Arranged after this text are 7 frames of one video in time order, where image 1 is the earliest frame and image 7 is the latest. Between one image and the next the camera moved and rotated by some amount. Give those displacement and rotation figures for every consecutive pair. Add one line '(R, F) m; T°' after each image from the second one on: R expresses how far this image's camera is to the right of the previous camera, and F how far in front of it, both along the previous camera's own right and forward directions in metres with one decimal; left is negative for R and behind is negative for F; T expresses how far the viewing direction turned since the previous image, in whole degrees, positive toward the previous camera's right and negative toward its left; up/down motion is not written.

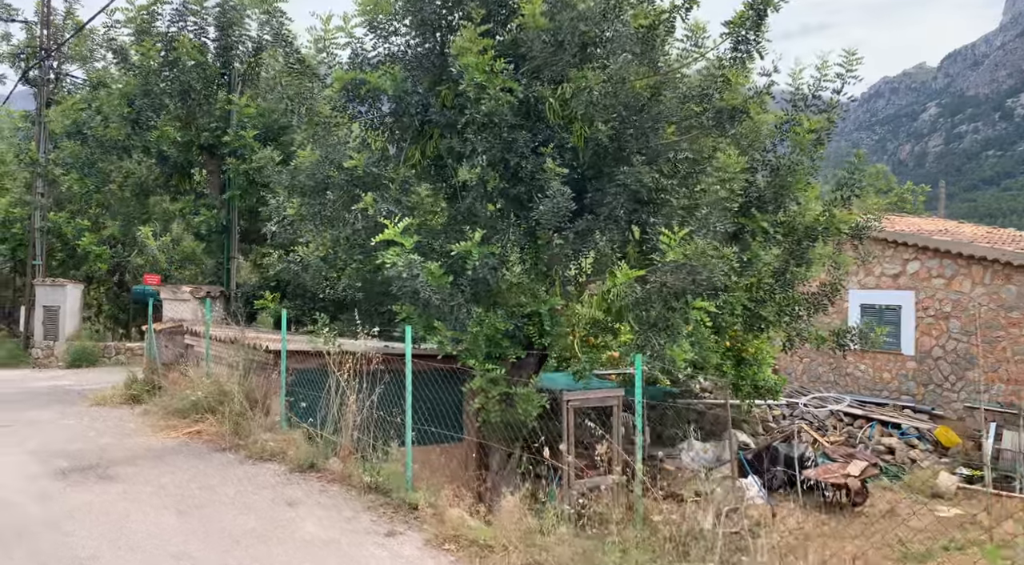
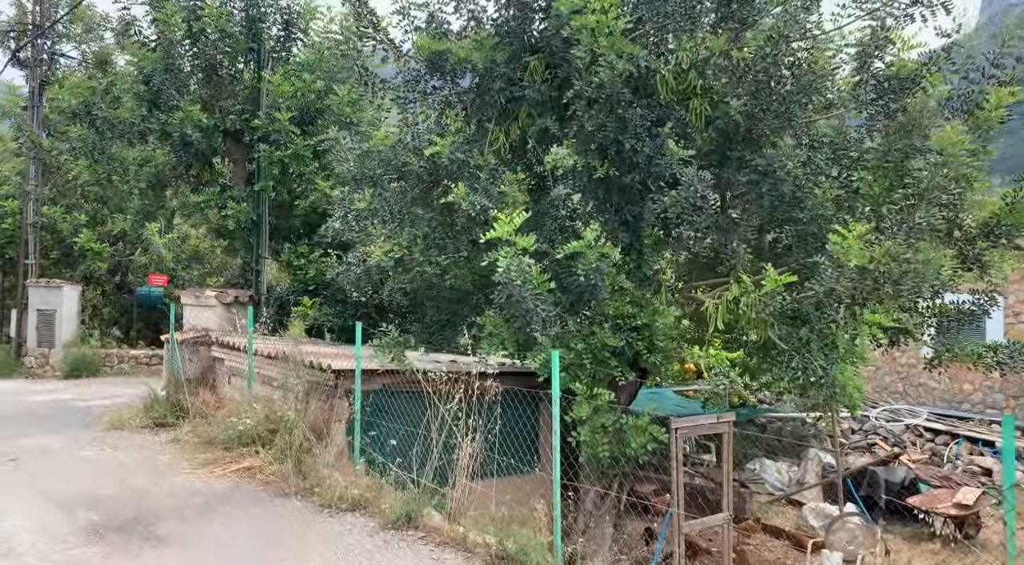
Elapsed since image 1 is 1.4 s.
(-1.1, +1.2) m; +1°
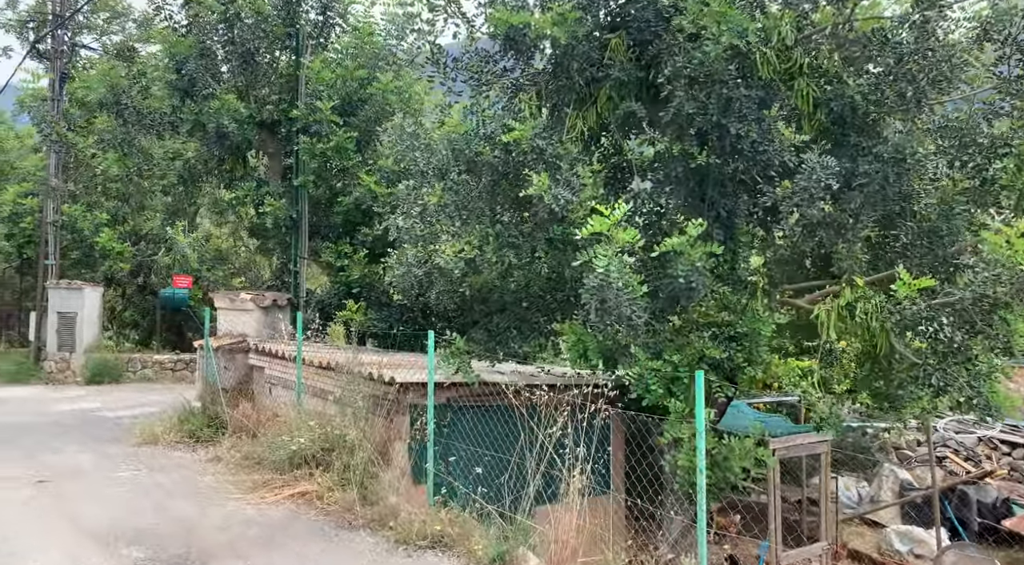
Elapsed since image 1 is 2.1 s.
(-0.6, +0.7) m; -1°
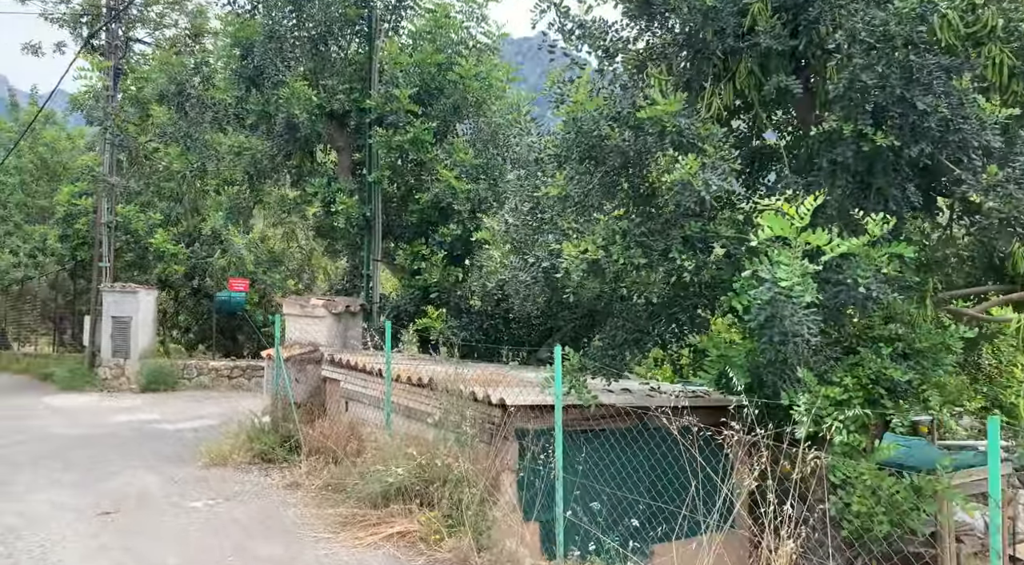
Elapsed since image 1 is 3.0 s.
(-0.6, +0.8) m; -3°
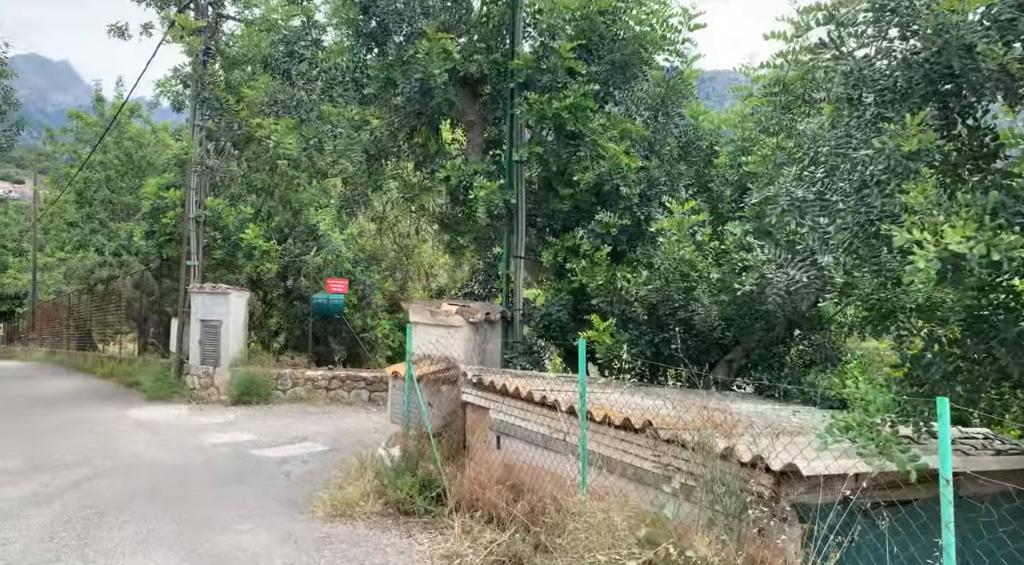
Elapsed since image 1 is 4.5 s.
(-1.0, +1.6) m; -5°
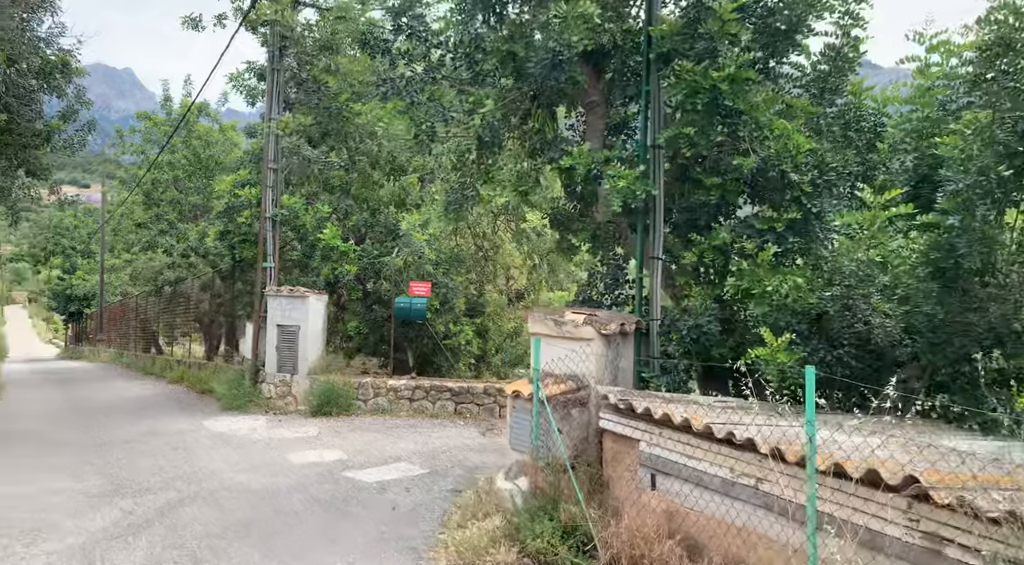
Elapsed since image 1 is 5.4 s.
(-0.7, +0.9) m; -4°
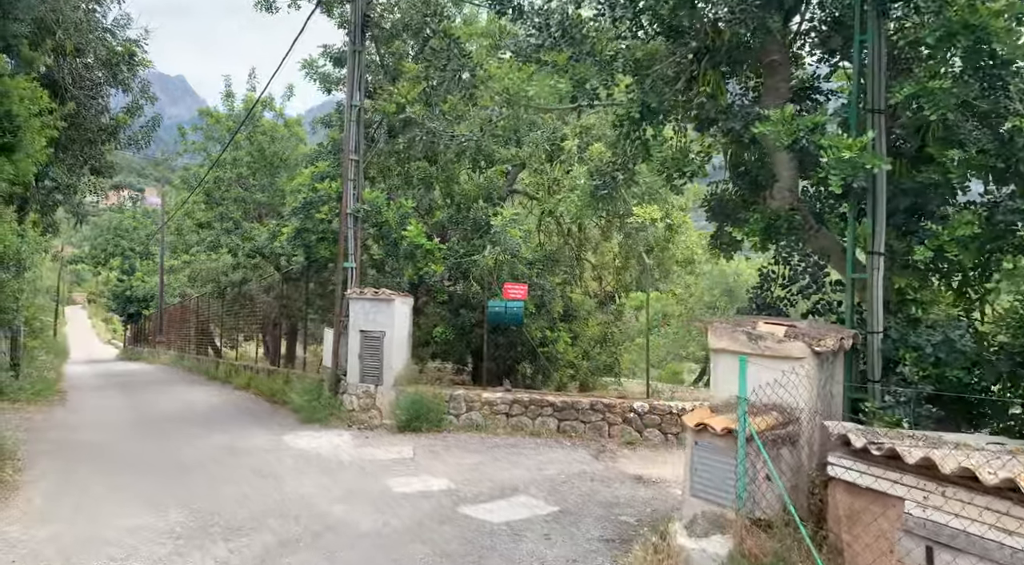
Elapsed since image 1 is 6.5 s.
(-0.8, +1.2) m; -3°
